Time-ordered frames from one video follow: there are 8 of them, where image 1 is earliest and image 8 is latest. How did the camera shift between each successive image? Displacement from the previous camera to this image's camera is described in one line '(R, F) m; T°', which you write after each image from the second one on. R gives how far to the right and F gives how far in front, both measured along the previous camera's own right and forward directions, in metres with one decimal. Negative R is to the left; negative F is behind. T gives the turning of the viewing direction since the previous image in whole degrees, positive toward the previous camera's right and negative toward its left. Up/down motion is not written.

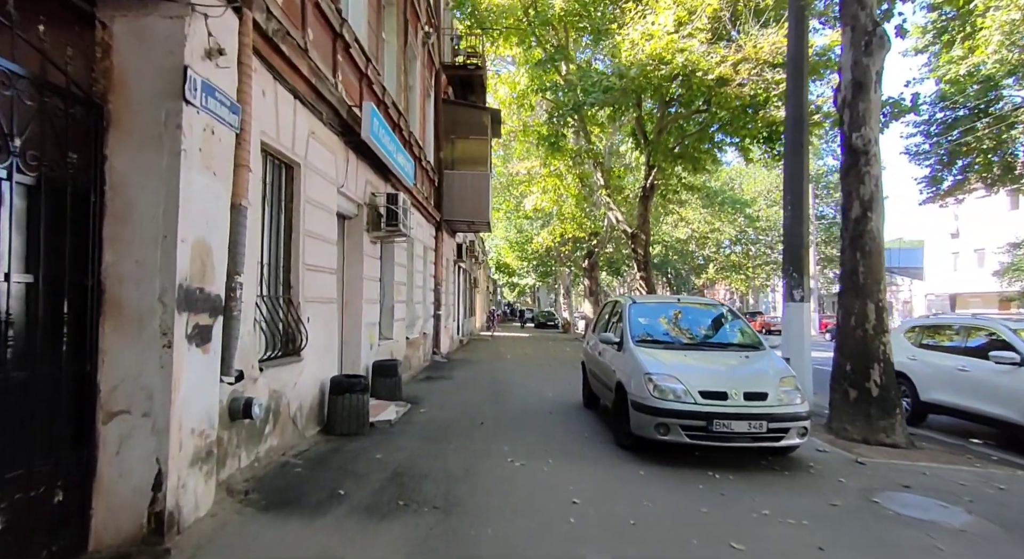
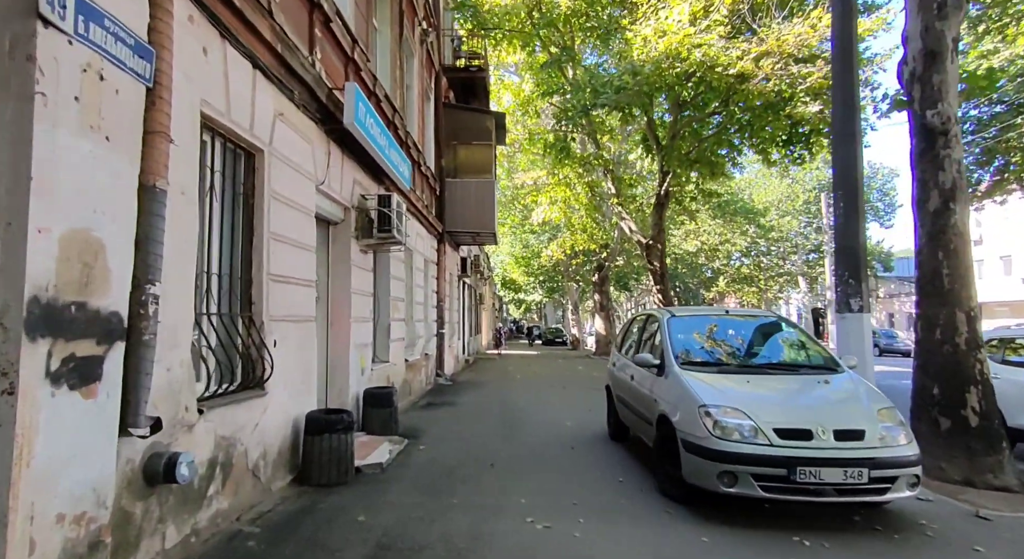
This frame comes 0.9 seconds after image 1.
(-0.1, +1.3) m; 0°
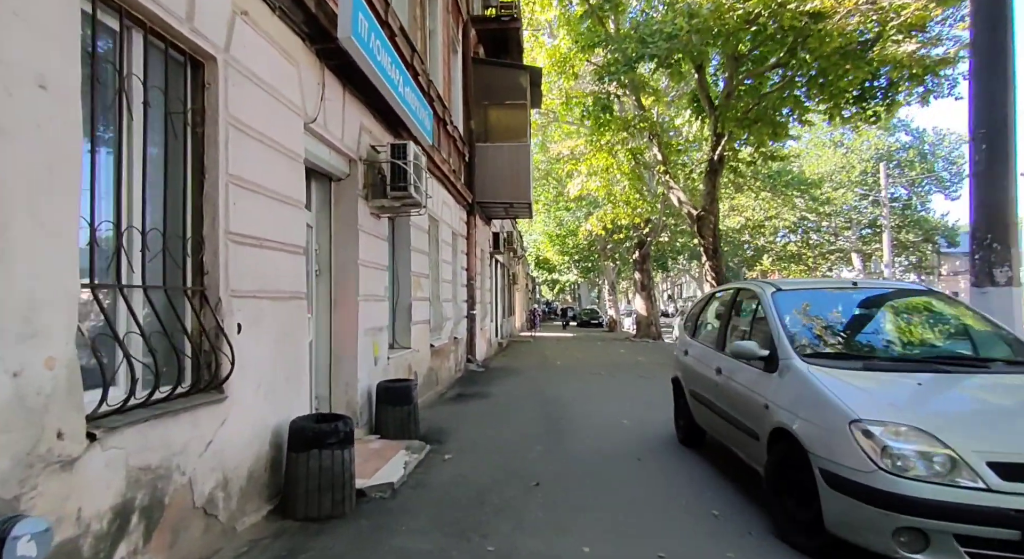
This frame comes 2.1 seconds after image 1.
(-0.1, +1.6) m; -3°
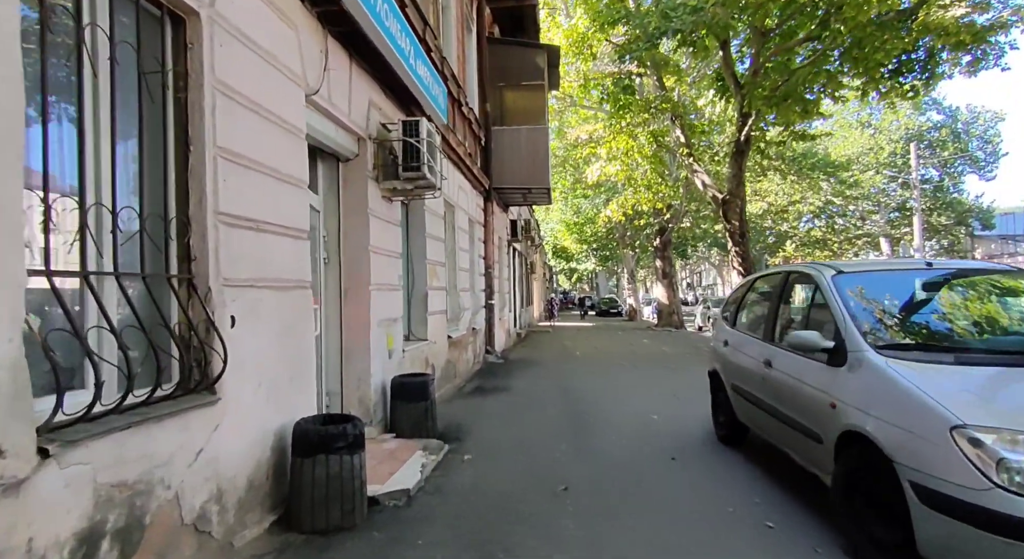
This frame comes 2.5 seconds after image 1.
(-0.1, +0.5) m; -1°
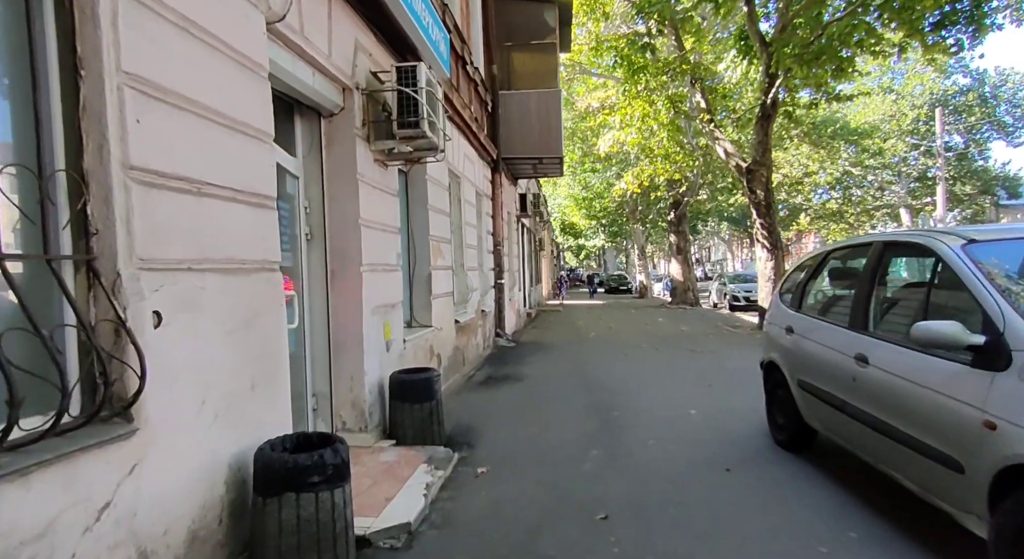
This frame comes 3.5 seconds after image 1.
(-0.1, +1.0) m; -1°
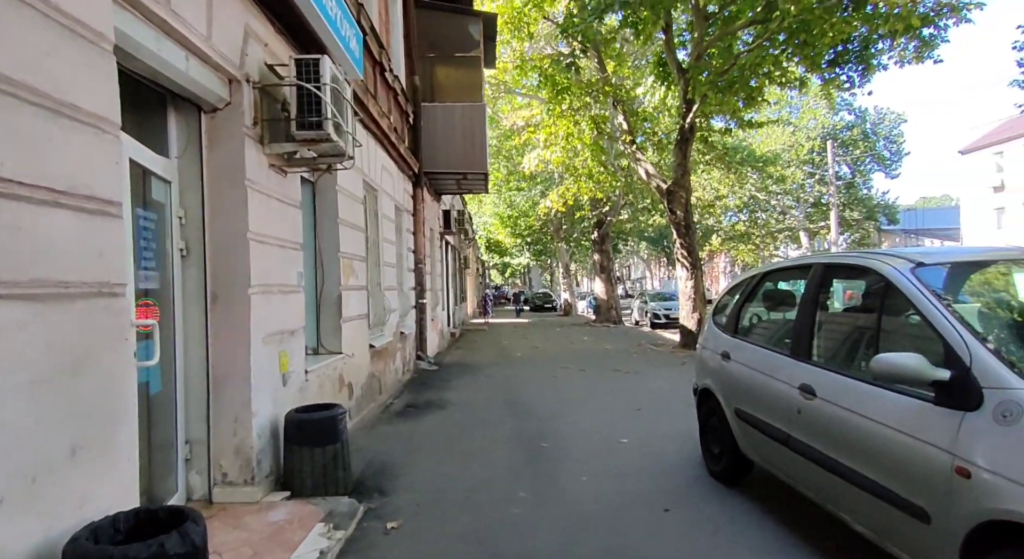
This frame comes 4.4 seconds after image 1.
(+0.1, +0.6) m; +6°
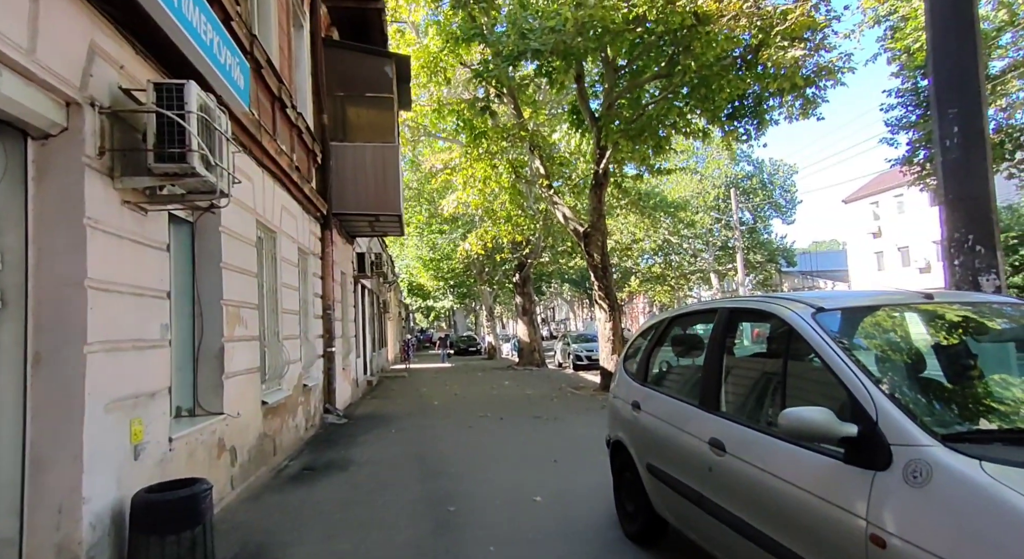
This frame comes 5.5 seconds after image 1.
(+0.2, +0.4) m; +6°
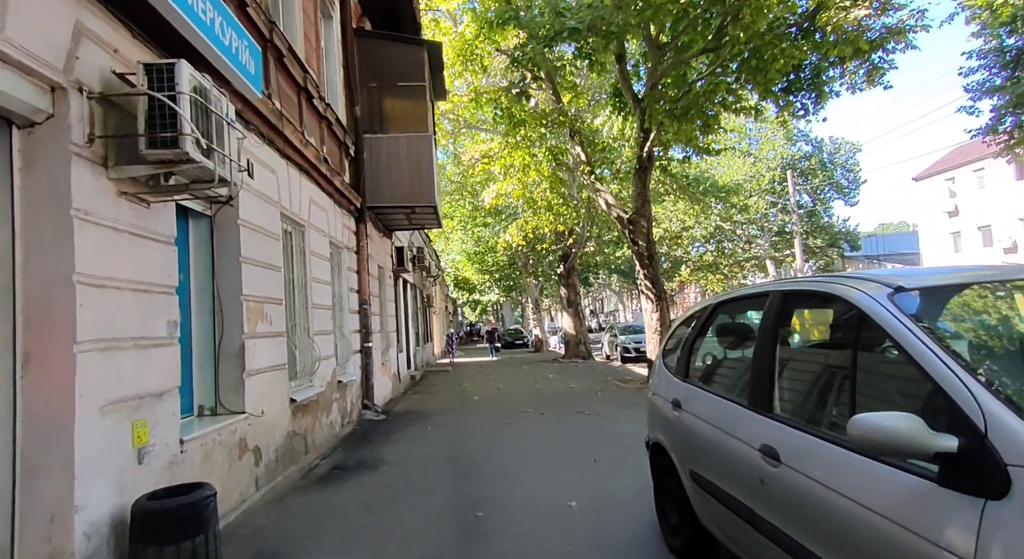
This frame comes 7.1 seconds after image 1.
(+0.2, +0.4) m; -4°
